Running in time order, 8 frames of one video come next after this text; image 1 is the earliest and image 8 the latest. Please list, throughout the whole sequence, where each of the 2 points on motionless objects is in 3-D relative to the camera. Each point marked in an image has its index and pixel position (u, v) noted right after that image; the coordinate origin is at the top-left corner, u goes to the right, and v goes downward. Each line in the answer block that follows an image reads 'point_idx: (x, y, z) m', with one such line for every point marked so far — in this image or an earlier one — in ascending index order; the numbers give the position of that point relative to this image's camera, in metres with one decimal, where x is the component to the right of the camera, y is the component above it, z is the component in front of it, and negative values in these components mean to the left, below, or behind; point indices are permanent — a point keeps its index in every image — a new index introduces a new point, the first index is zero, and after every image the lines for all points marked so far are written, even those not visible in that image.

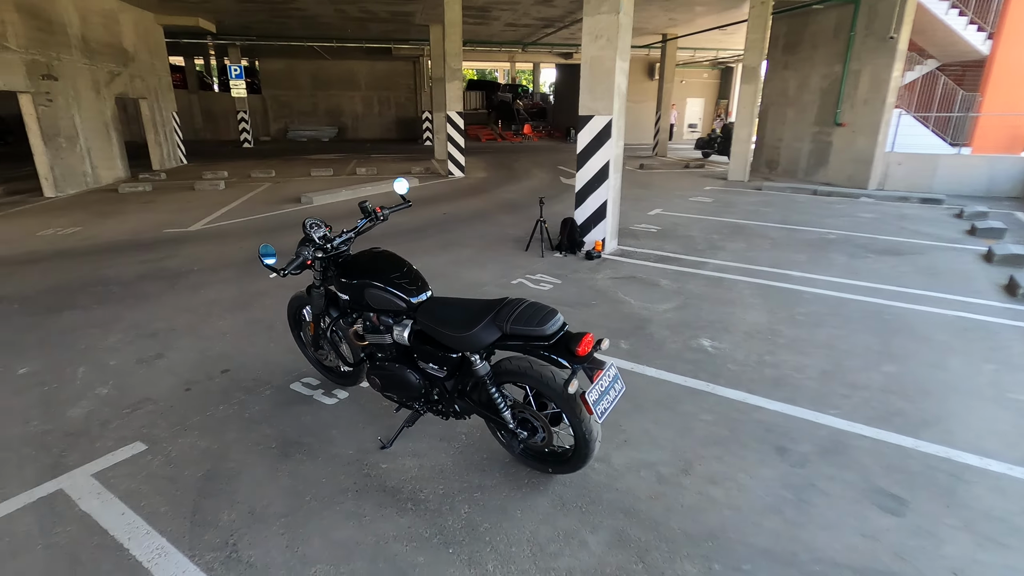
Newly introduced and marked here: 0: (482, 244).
0: (-0.4, +0.6, +7.6) m
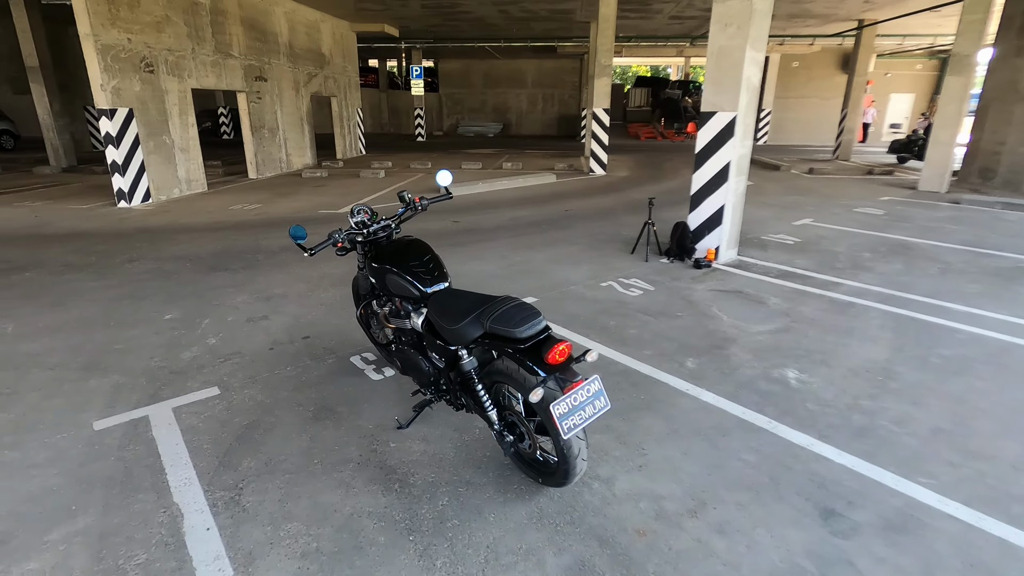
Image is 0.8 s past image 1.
0: (+1.1, +0.6, +7.4) m
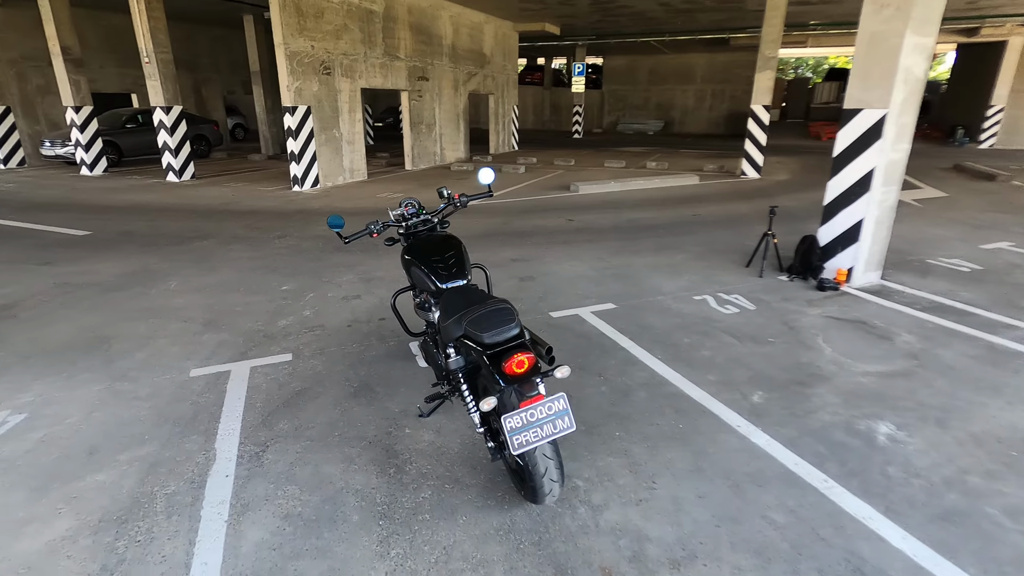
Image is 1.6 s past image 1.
0: (+2.4, +0.5, +6.8) m
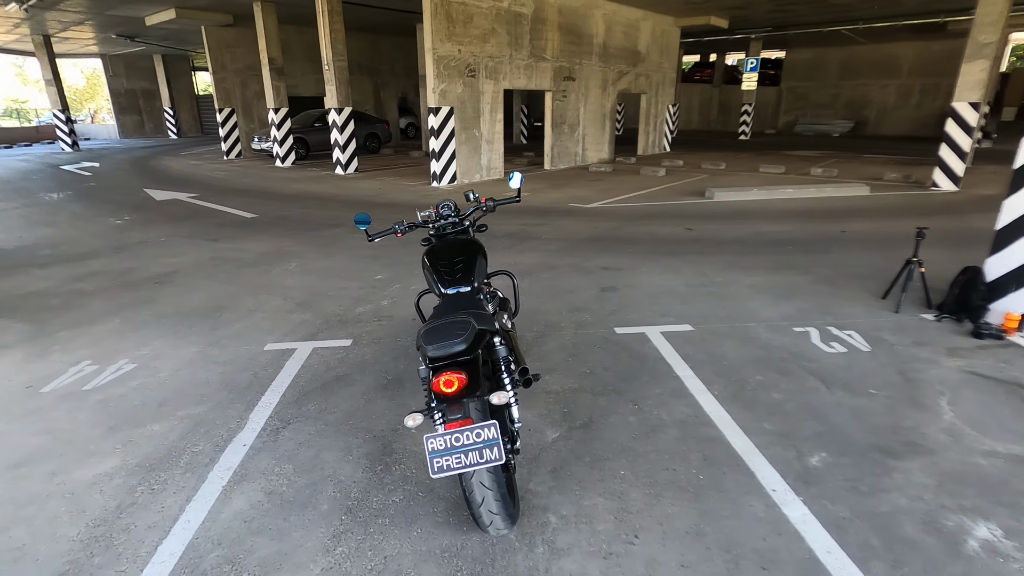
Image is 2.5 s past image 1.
0: (+3.5, +0.2, +5.8) m
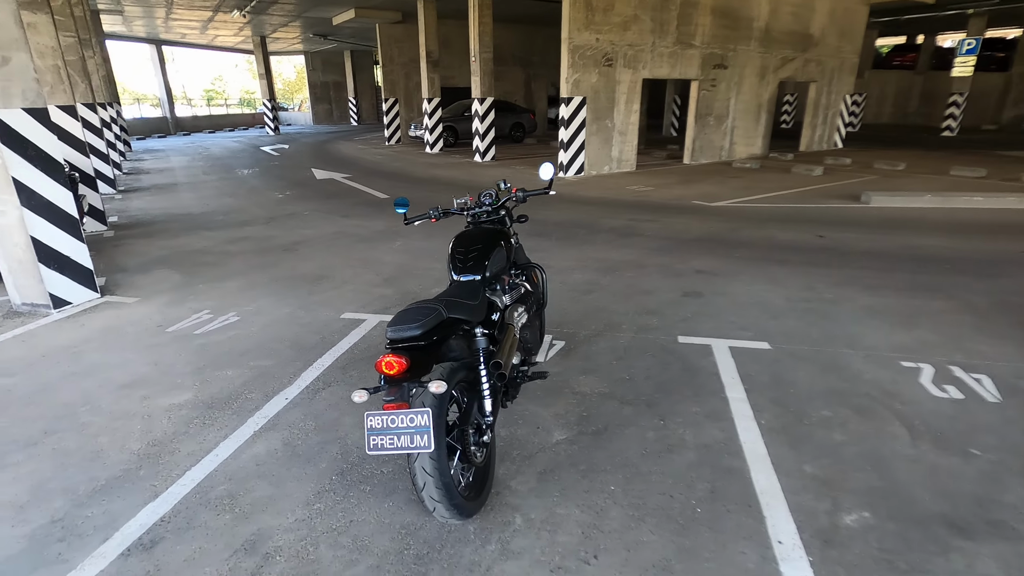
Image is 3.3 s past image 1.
0: (+4.2, -0.1, +4.7) m
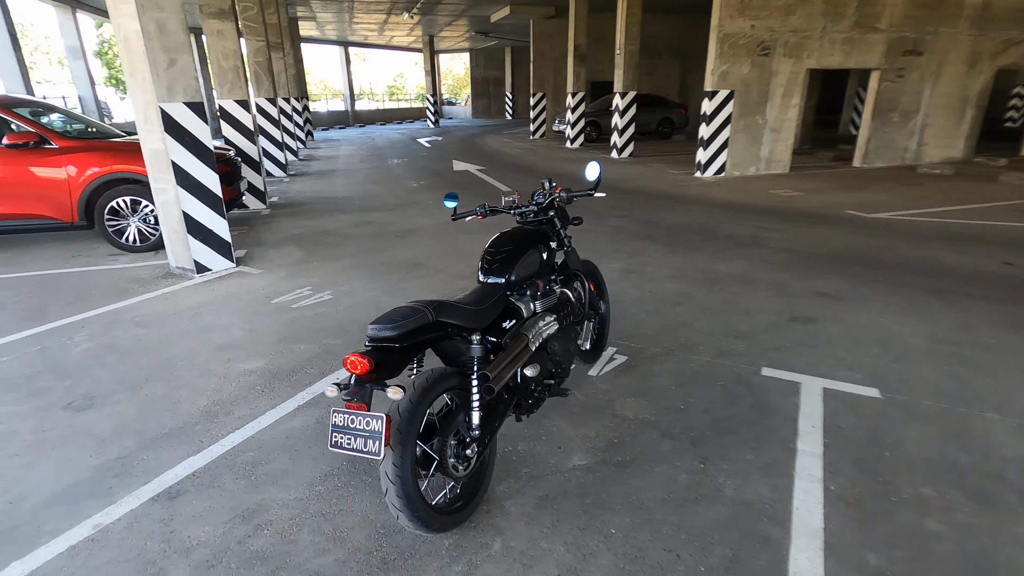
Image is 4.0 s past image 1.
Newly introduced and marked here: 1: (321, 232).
0: (+4.6, -0.6, +3.3) m
1: (-2.7, +0.8, +7.6) m
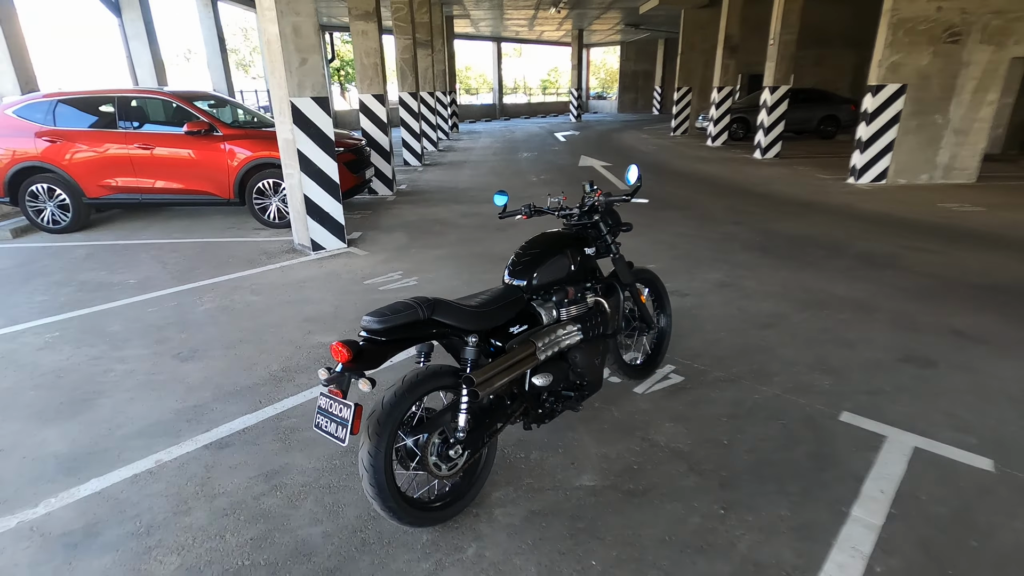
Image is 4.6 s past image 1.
0: (+4.7, -1.0, +2.1) m
1: (-1.2, +1.0, +8.0) m
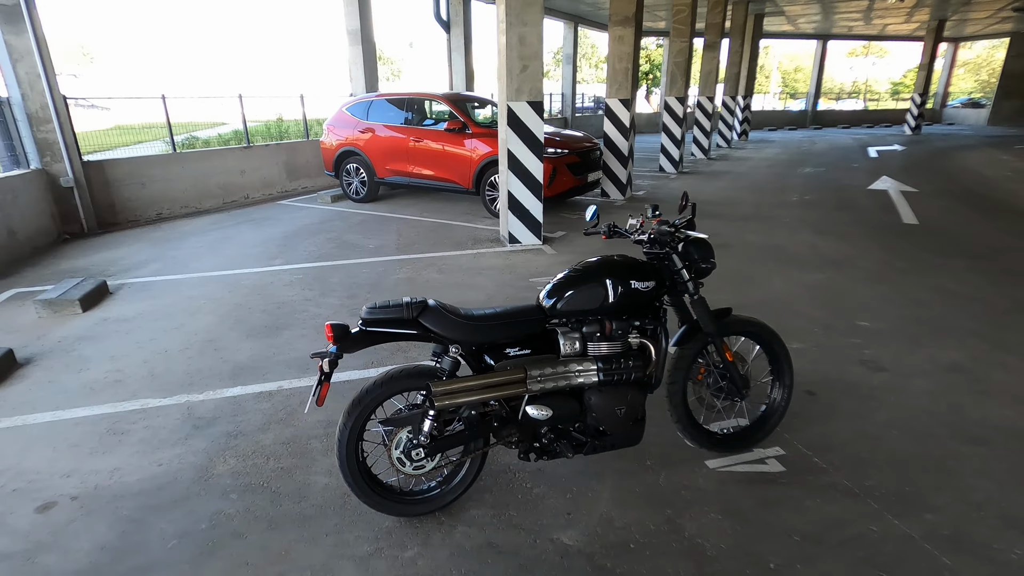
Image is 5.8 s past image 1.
0: (+3.7, -1.9, -0.2) m
1: (+1.9, +0.8, +7.7) m
